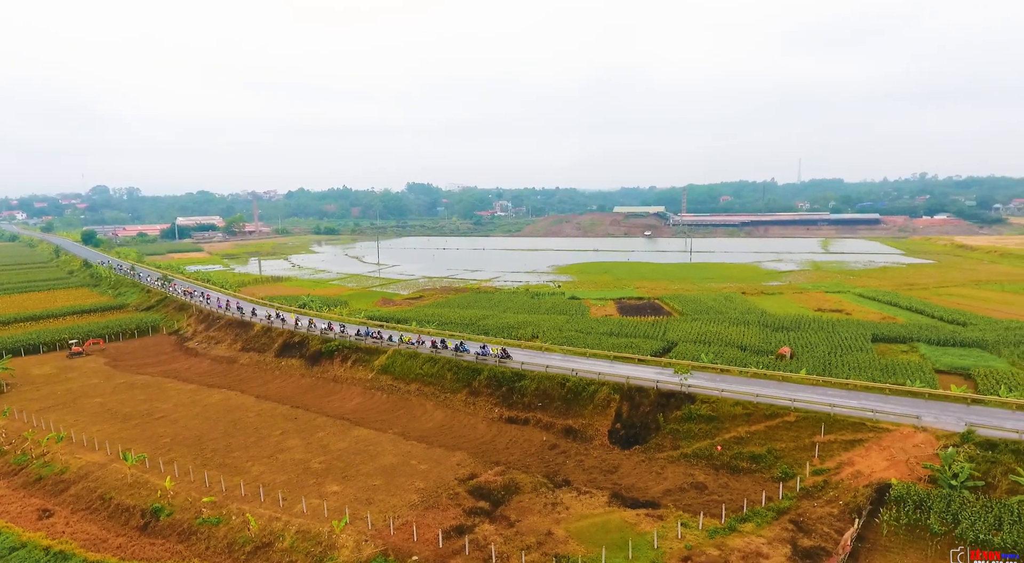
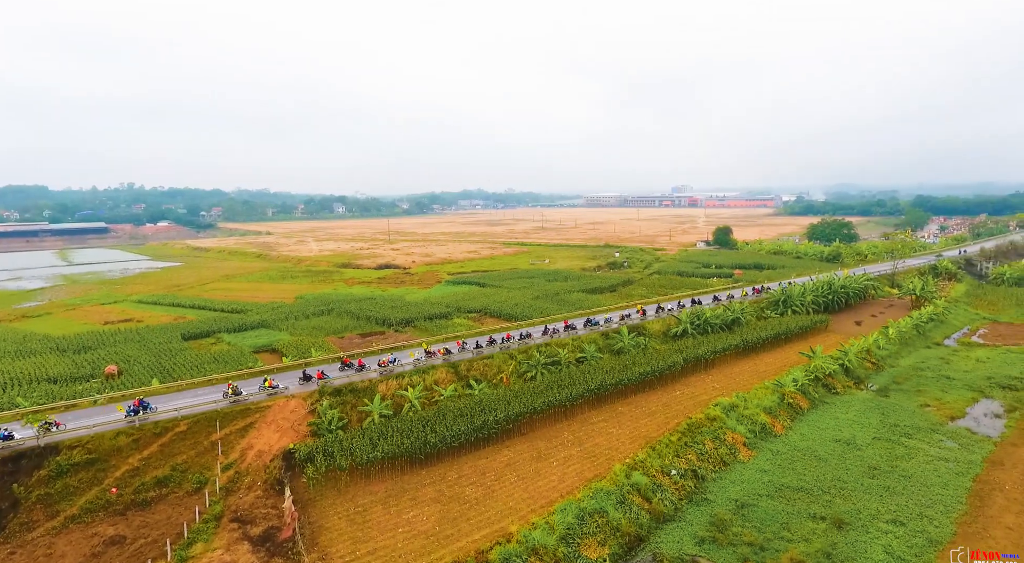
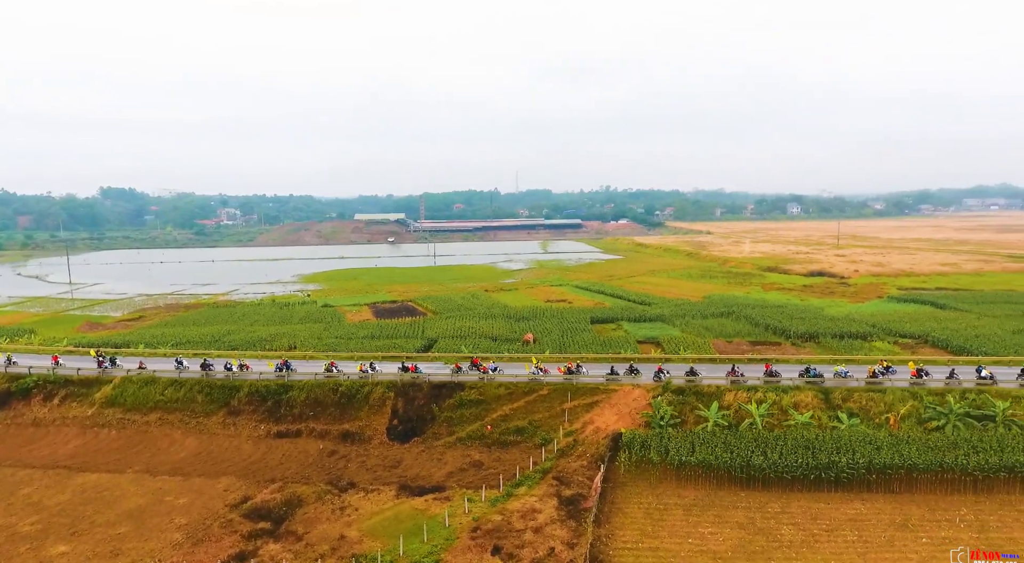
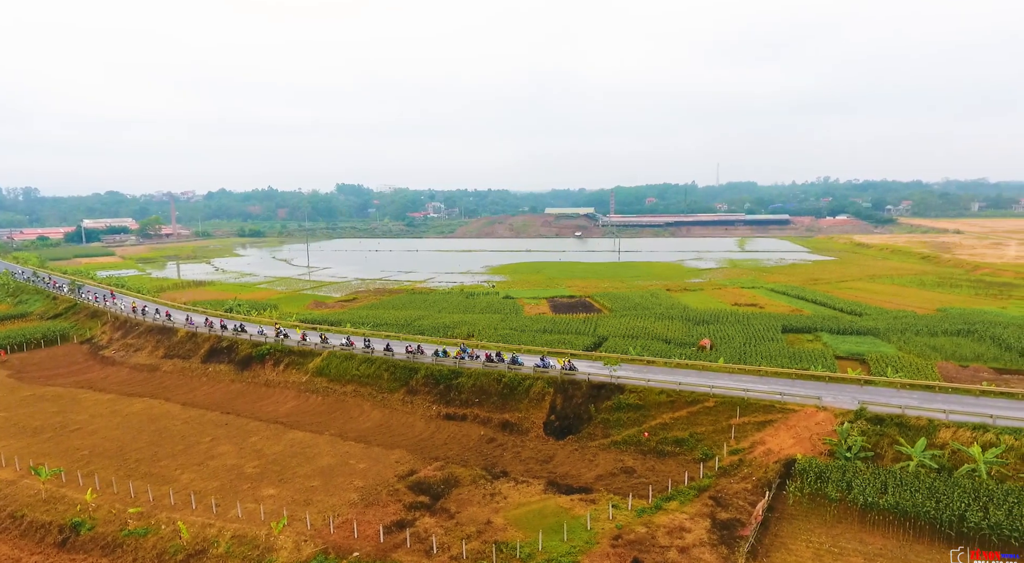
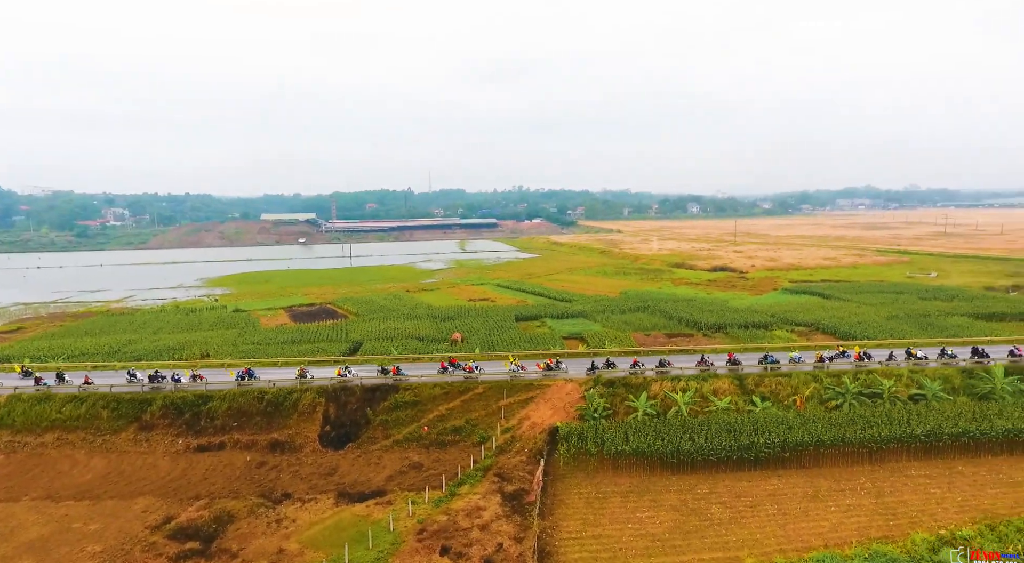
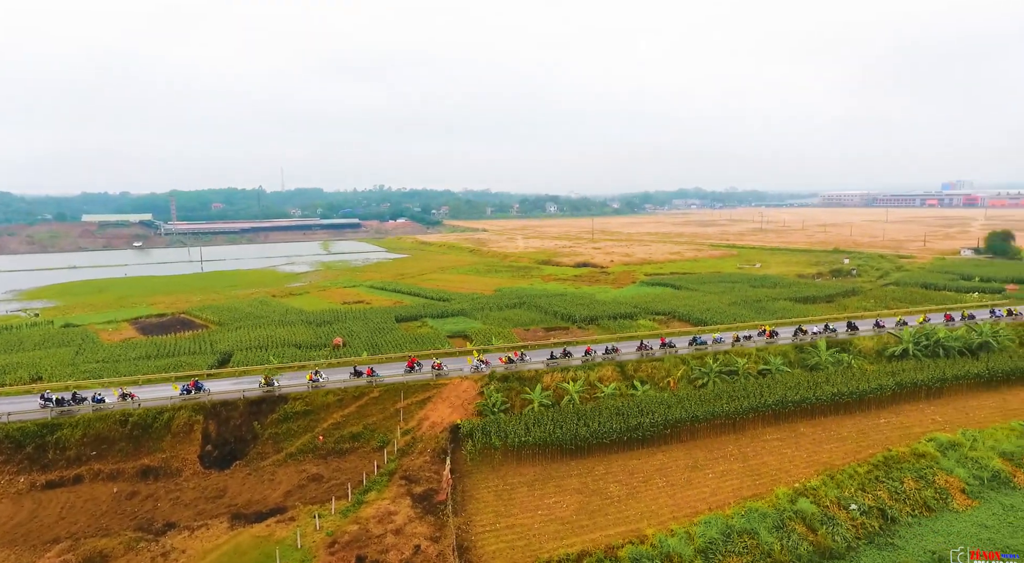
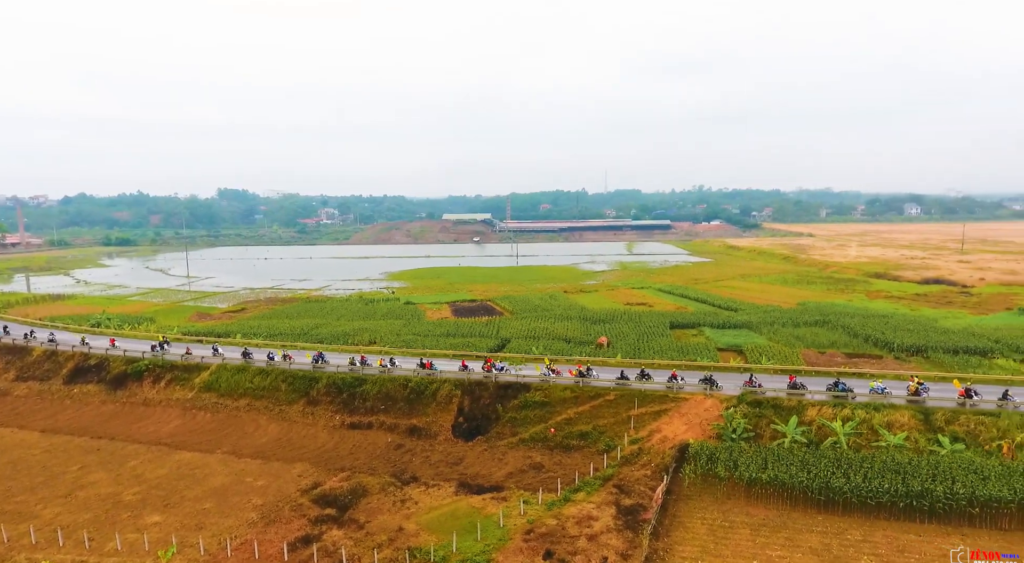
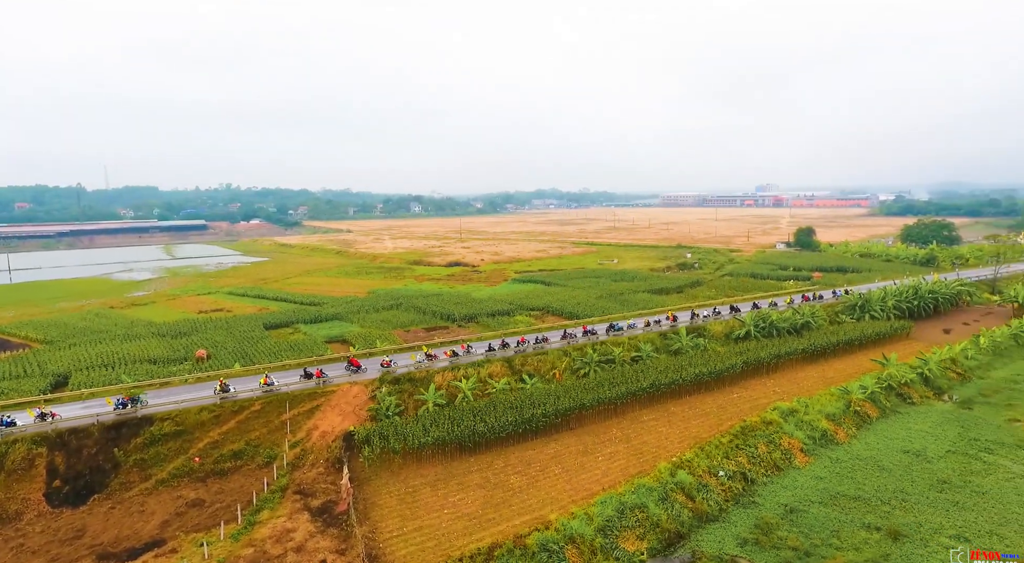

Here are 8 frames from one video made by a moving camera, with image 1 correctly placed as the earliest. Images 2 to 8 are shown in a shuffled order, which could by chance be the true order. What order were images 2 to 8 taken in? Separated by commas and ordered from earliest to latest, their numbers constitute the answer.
4, 7, 3, 5, 6, 8, 2
